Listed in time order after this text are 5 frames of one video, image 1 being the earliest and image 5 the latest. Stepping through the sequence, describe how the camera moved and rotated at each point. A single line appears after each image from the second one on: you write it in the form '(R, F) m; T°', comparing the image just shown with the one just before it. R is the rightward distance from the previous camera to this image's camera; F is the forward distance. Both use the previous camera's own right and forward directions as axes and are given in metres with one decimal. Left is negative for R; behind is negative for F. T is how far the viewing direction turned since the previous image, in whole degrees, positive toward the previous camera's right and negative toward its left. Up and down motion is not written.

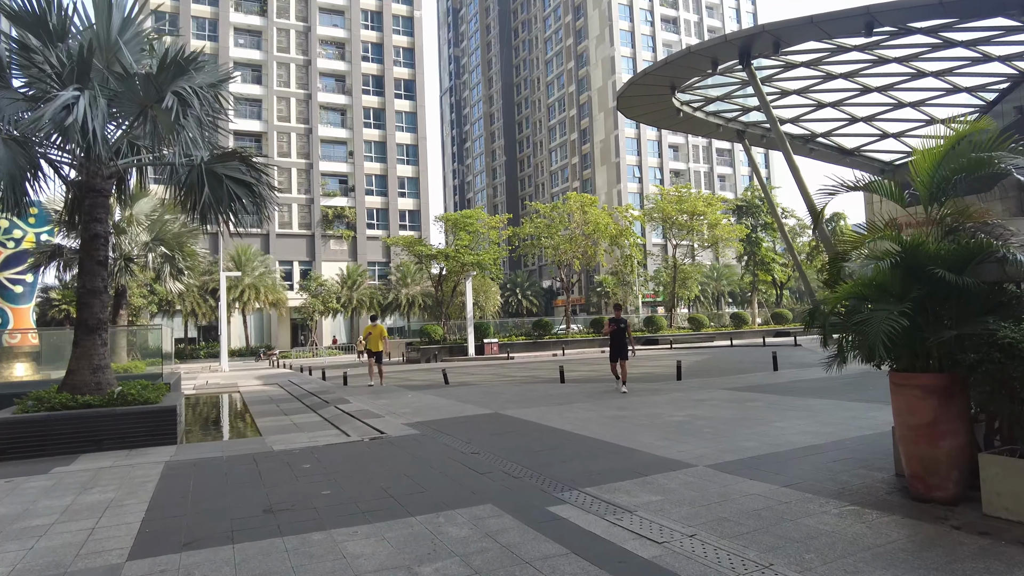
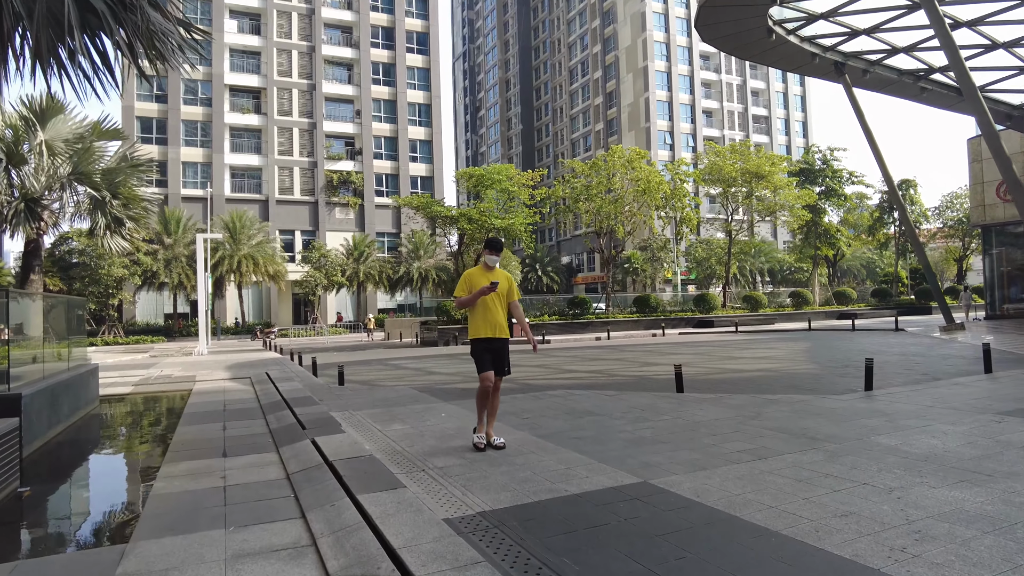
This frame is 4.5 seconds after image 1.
(-1.0, +5.0) m; -1°
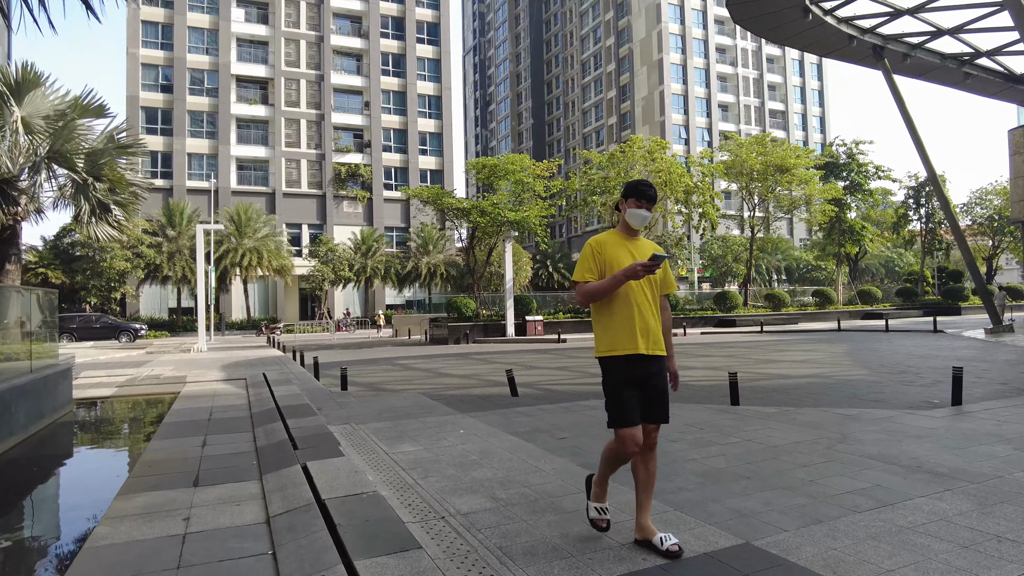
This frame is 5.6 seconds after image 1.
(-0.2, +1.2) m; -1°
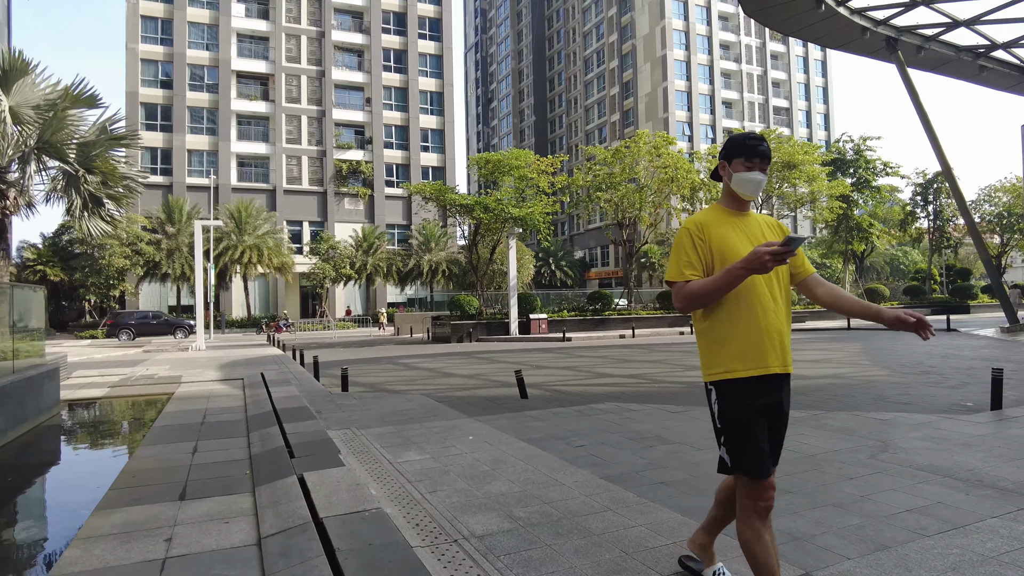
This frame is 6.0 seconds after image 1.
(-0.1, +0.4) m; 0°
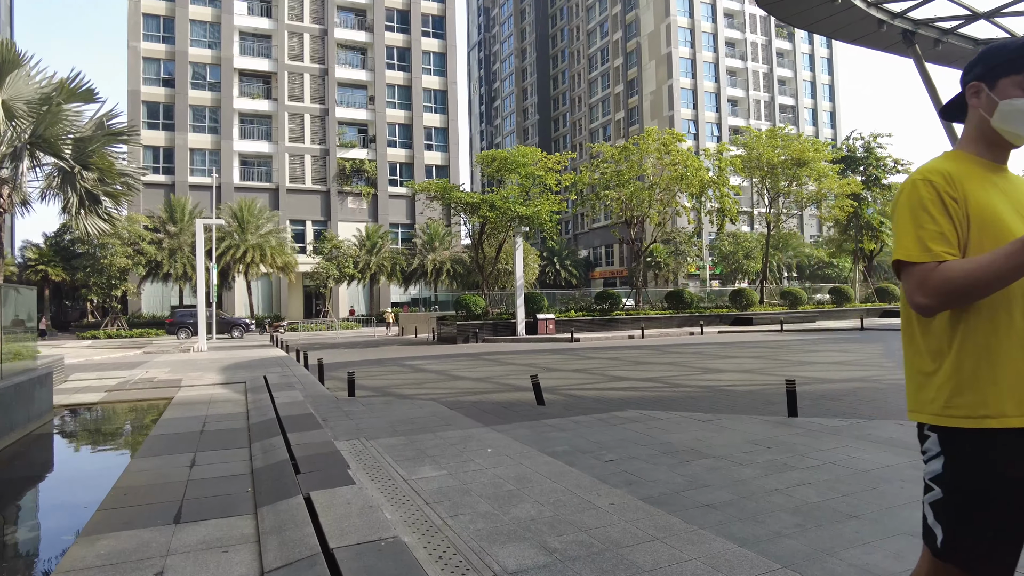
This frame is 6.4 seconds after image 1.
(-0.2, +0.4) m; 0°
